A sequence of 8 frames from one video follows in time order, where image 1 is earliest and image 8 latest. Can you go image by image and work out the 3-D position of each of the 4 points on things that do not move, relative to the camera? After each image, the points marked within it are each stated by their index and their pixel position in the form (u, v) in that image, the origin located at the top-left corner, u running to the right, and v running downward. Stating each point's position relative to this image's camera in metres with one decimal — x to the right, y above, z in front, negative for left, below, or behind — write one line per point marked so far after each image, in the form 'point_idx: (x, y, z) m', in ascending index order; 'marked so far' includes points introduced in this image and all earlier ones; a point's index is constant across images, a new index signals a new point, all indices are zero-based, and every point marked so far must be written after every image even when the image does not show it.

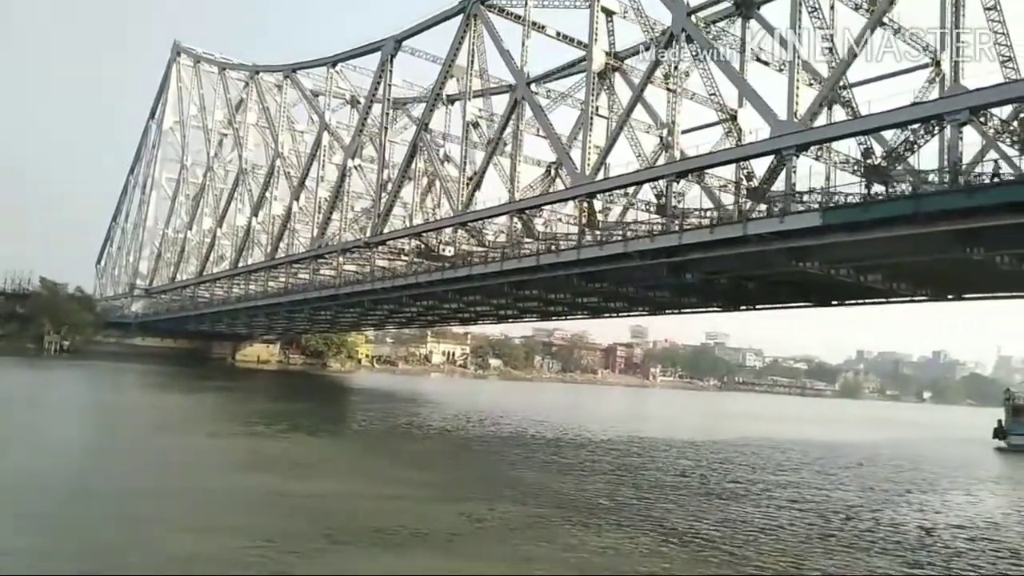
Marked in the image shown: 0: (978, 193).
0: (+11.9, +2.4, +18.6) m
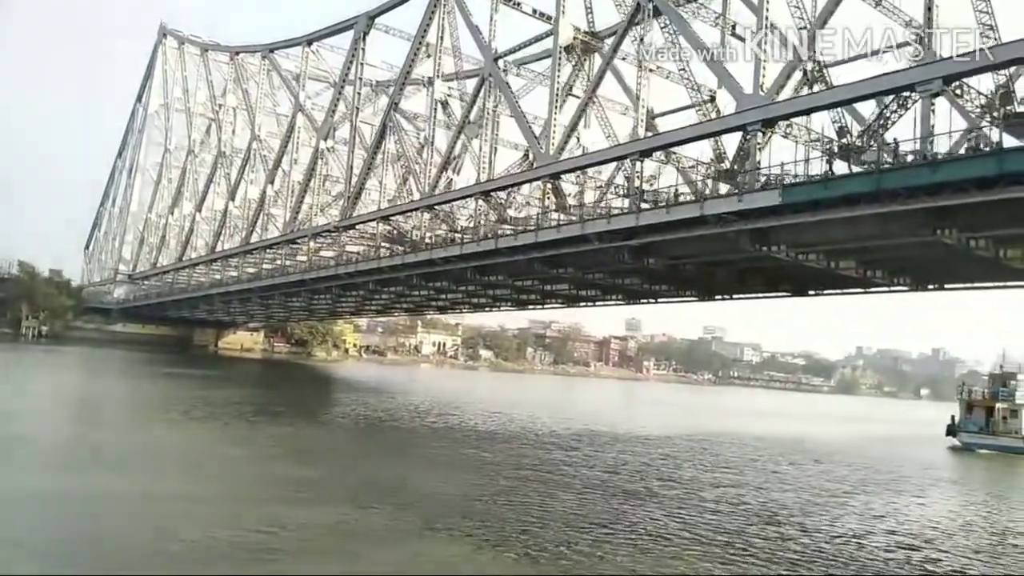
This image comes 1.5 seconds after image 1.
0: (+10.1, +2.8, +17.0) m
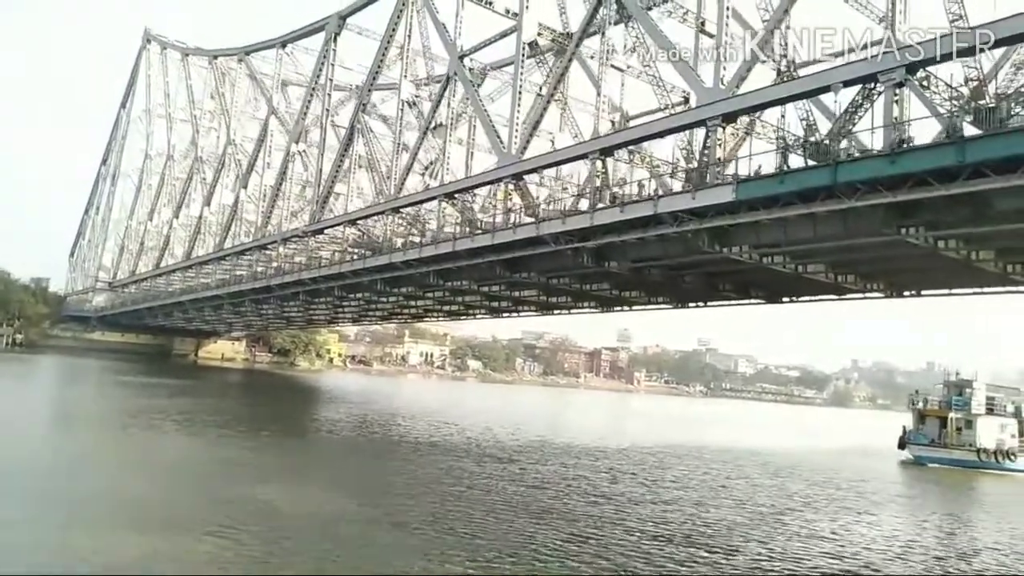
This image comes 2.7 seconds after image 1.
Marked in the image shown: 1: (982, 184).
0: (+8.4, +2.8, +15.8) m
1: (+9.6, +2.1, +14.9) m
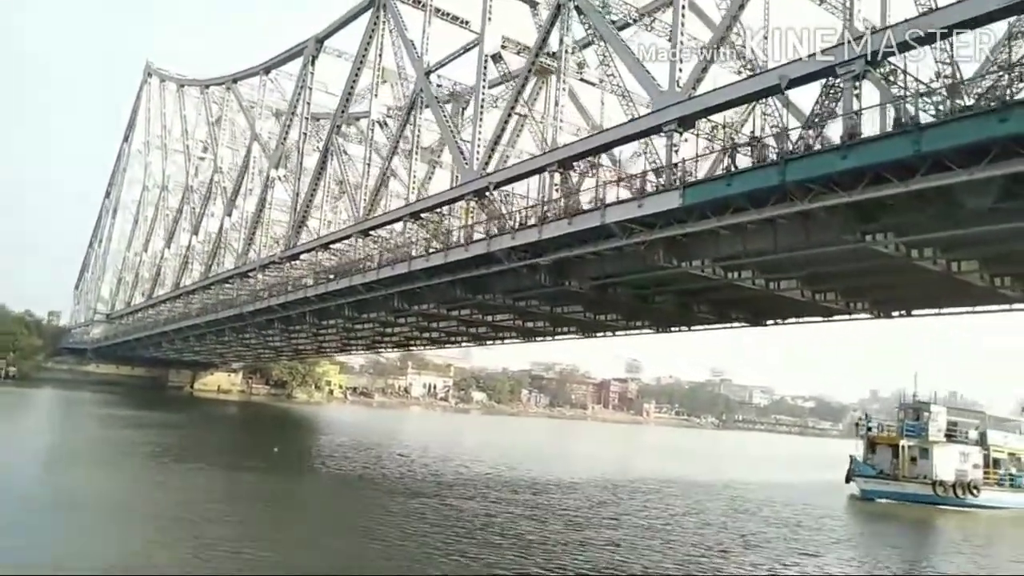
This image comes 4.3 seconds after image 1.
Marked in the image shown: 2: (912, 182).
0: (+6.6, +2.6, +14.1) m
1: (+7.8, +2.0, +13.1) m
2: (+7.4, +2.0, +13.6) m
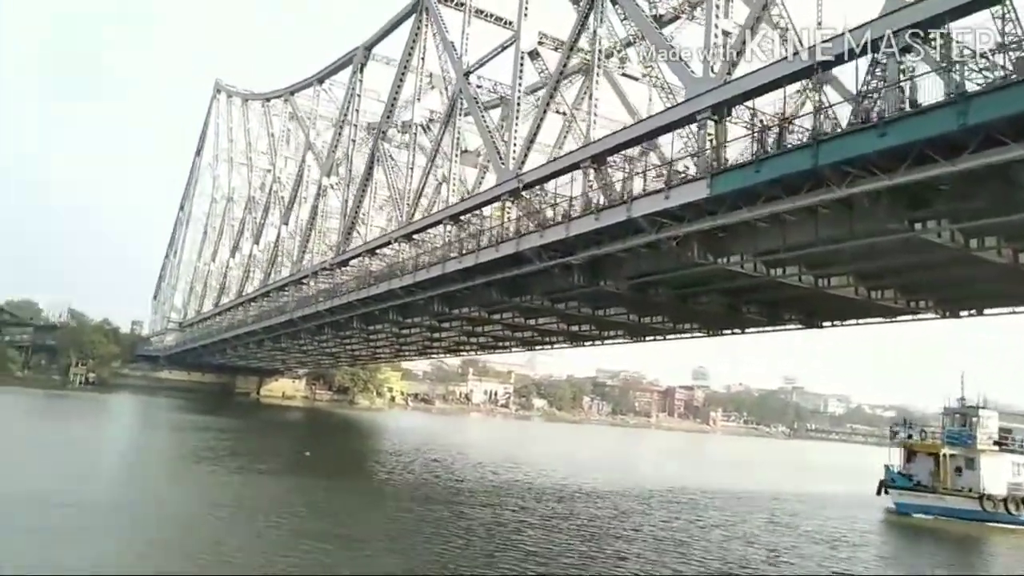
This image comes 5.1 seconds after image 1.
0: (+6.7, +2.8, +12.7) m
1: (+7.8, +2.1, +11.7) m
2: (+7.4, +2.1, +12.2) m
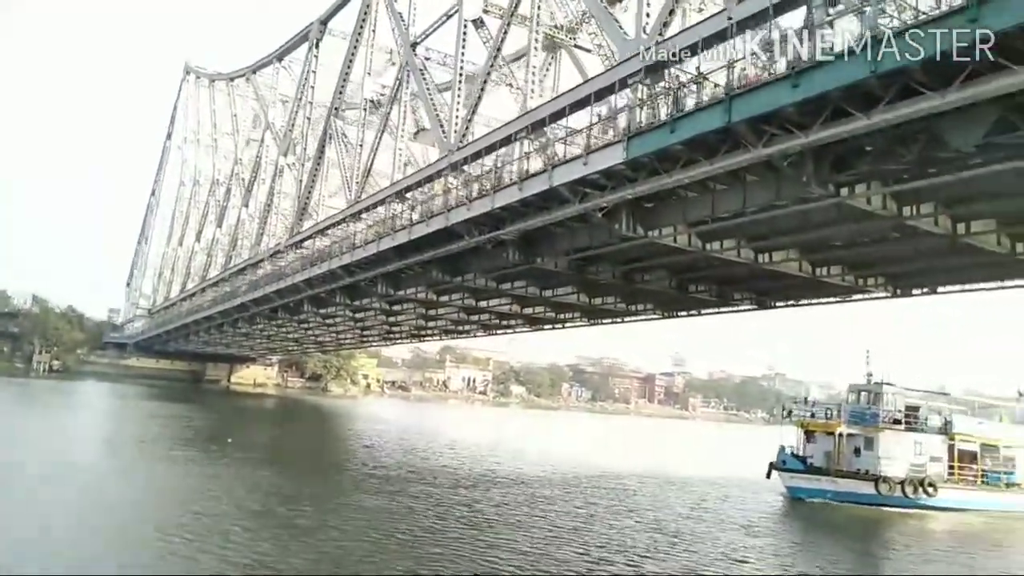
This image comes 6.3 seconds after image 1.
0: (+4.7, +3.3, +11.7) m
1: (+5.8, +2.7, +10.7) m
2: (+5.5, +2.7, +11.1) m
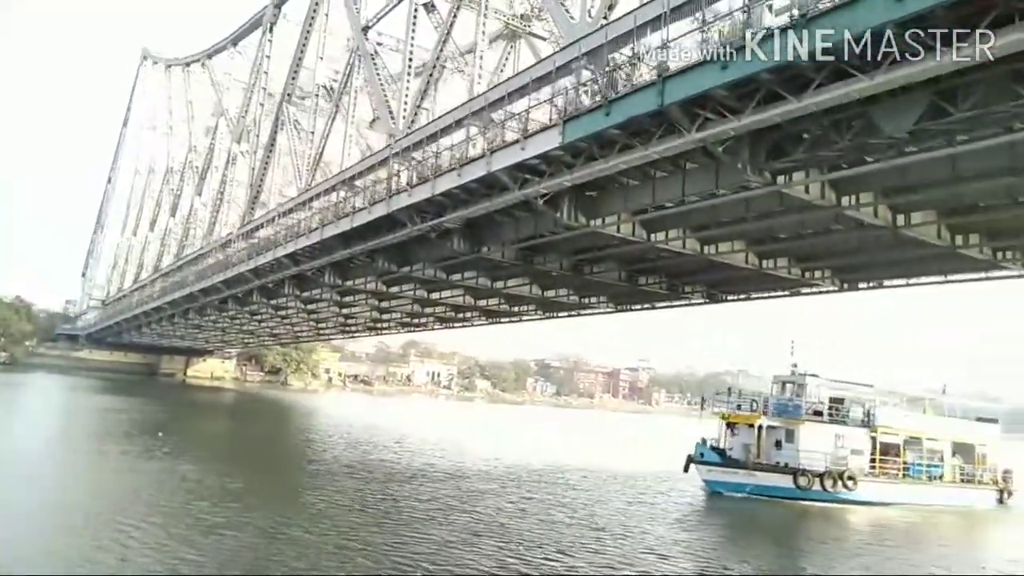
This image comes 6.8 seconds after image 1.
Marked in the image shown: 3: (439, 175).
0: (+3.5, +3.5, +11.3) m
1: (+4.7, +2.8, +10.3) m
2: (+4.3, +2.8, +10.8) m
3: (-1.8, +2.9, +18.7) m
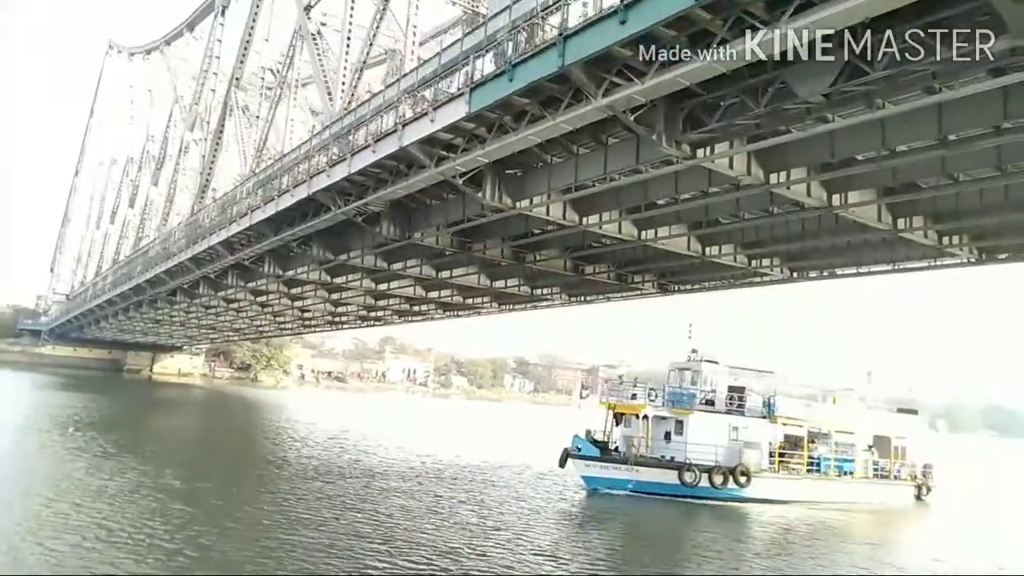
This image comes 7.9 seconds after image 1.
0: (+1.8, +3.8, +10.2) m
1: (+3.0, +3.1, +9.3) m
2: (+2.6, +3.1, +9.8) m
3: (-3.7, +3.2, +17.5) m
